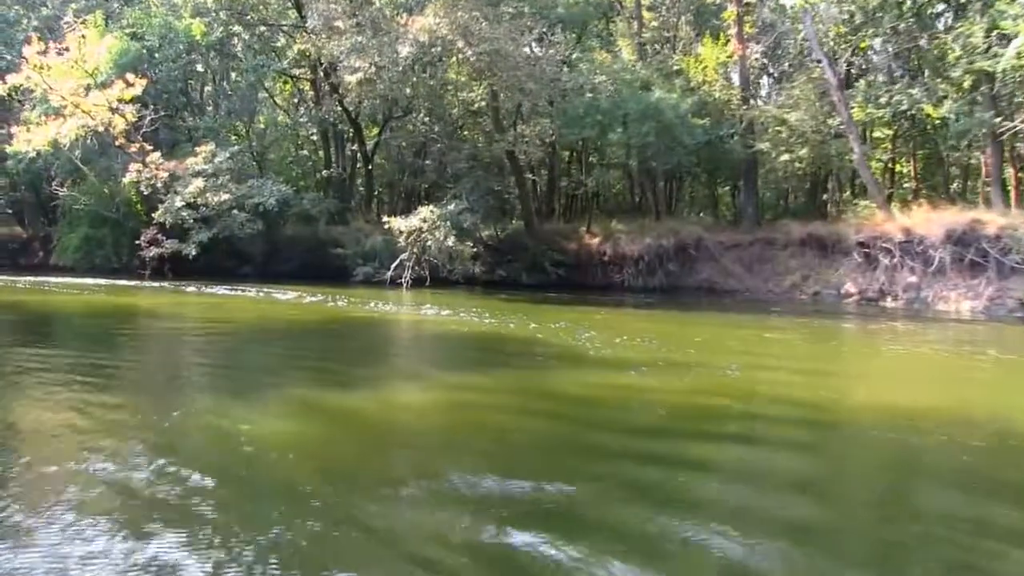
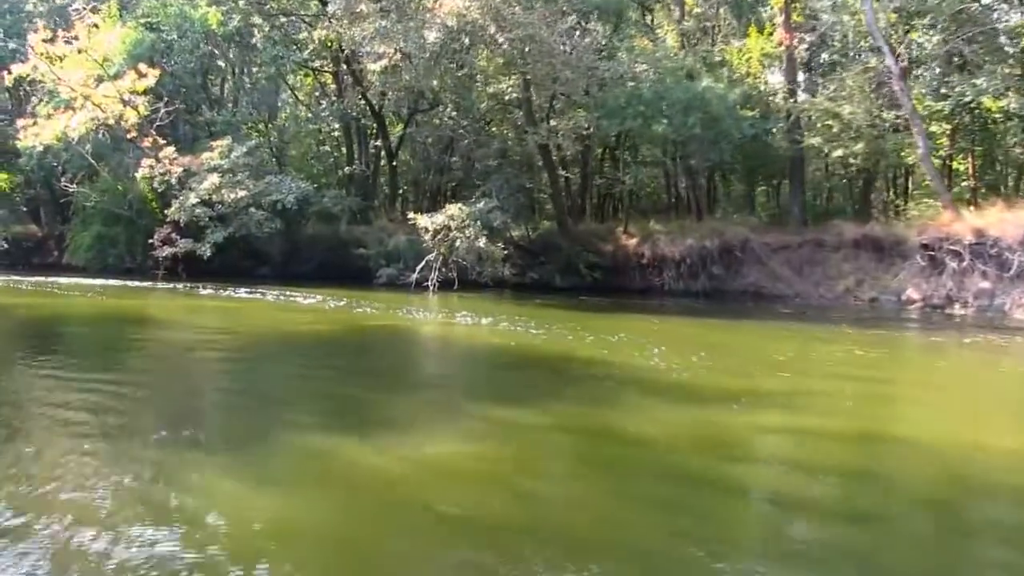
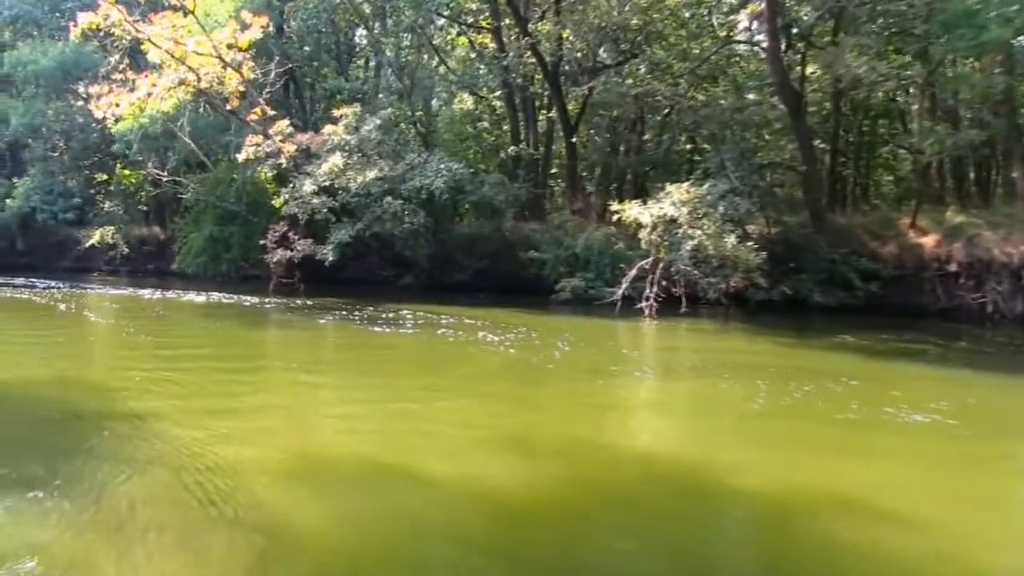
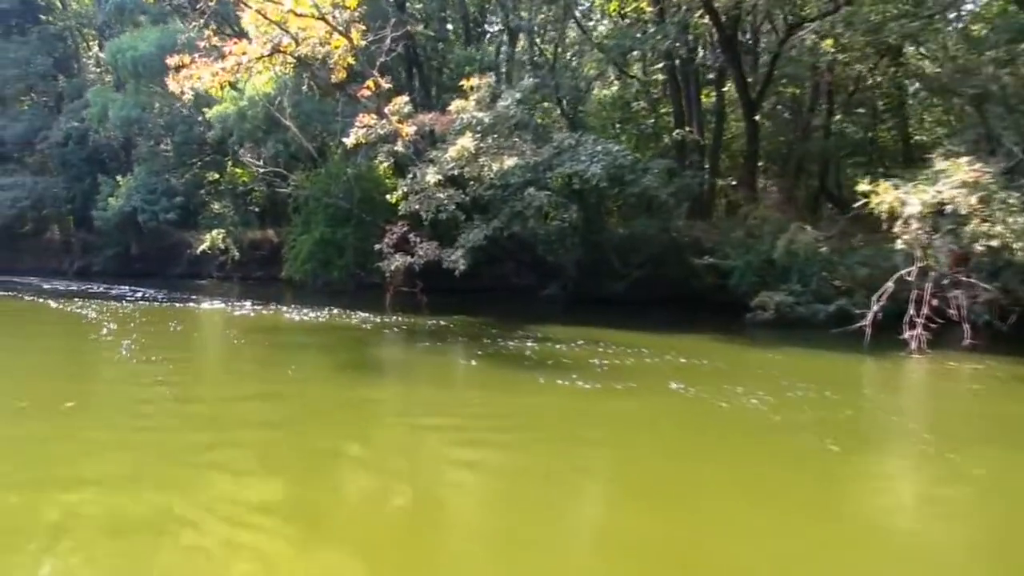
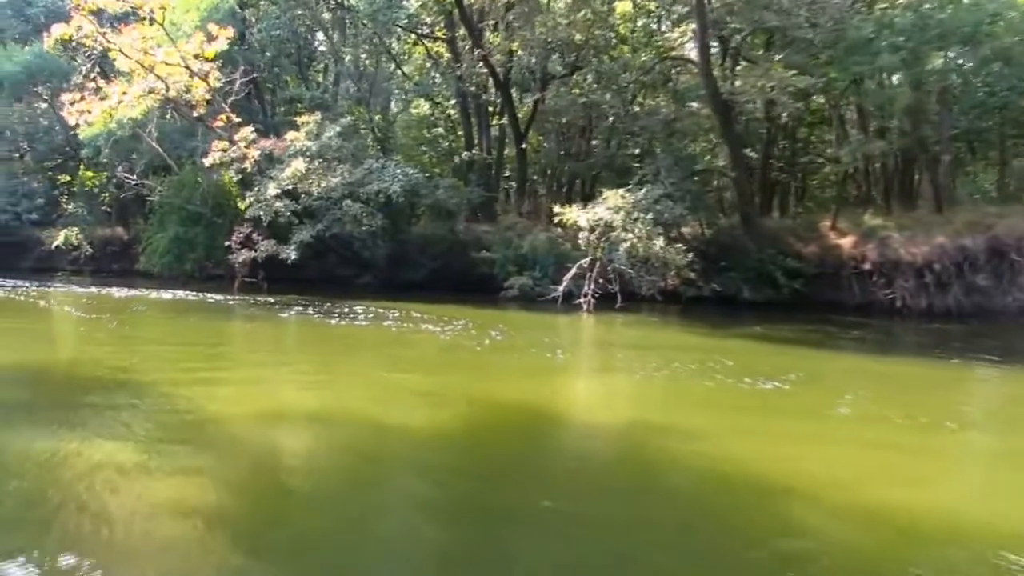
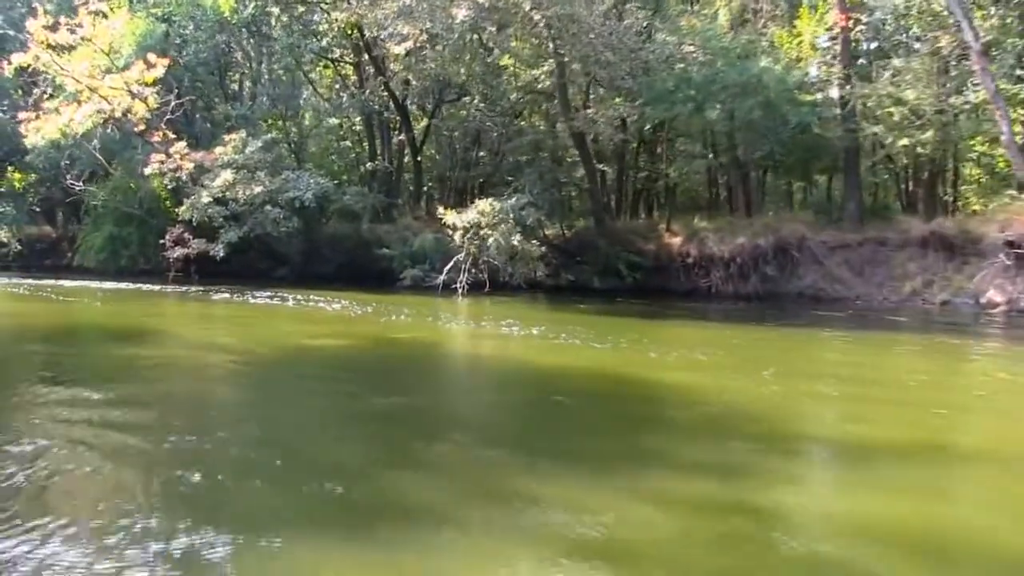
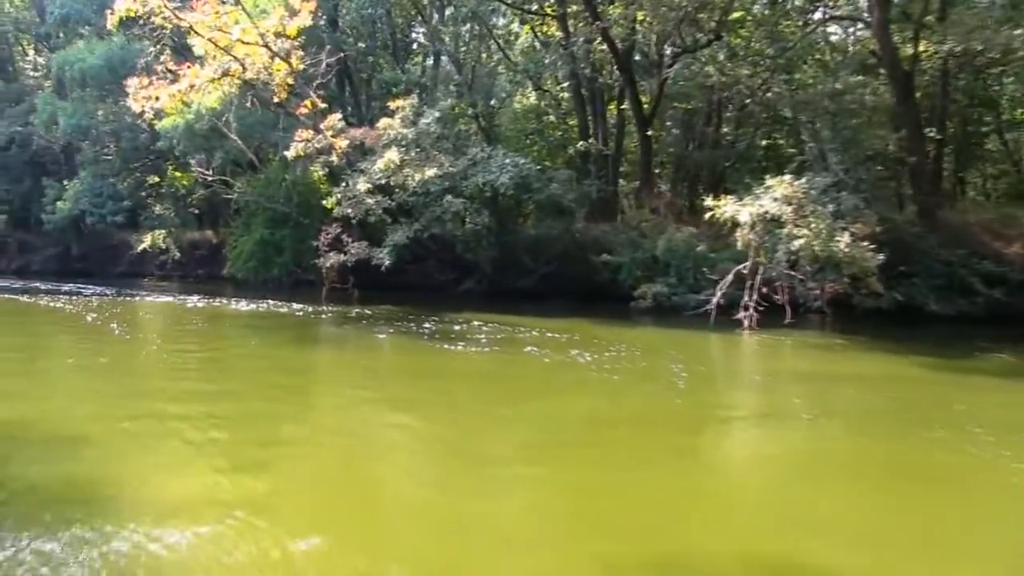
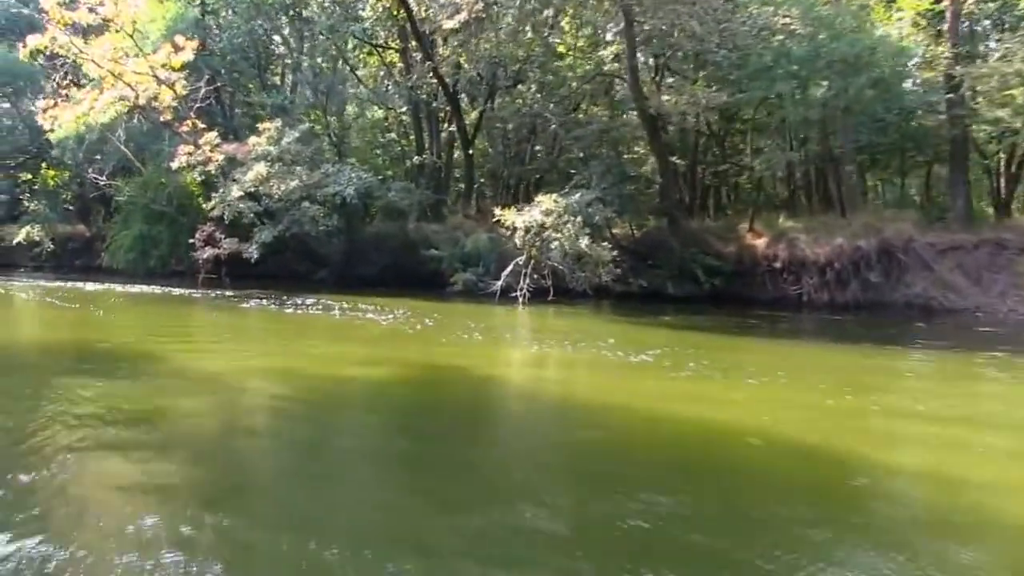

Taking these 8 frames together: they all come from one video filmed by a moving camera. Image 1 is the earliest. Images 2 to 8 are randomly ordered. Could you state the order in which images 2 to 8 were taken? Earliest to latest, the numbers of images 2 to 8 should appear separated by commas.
2, 6, 8, 5, 3, 7, 4
